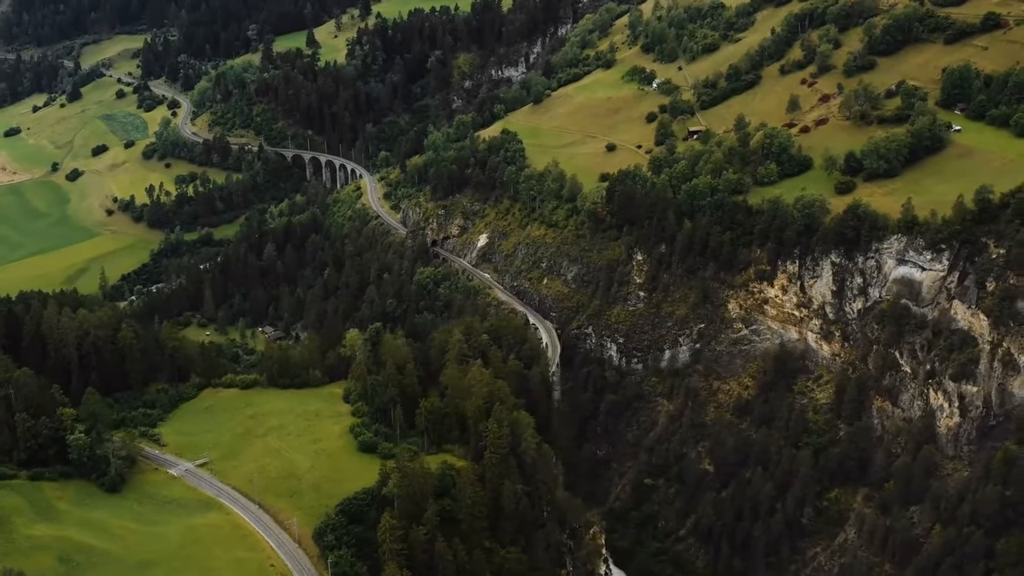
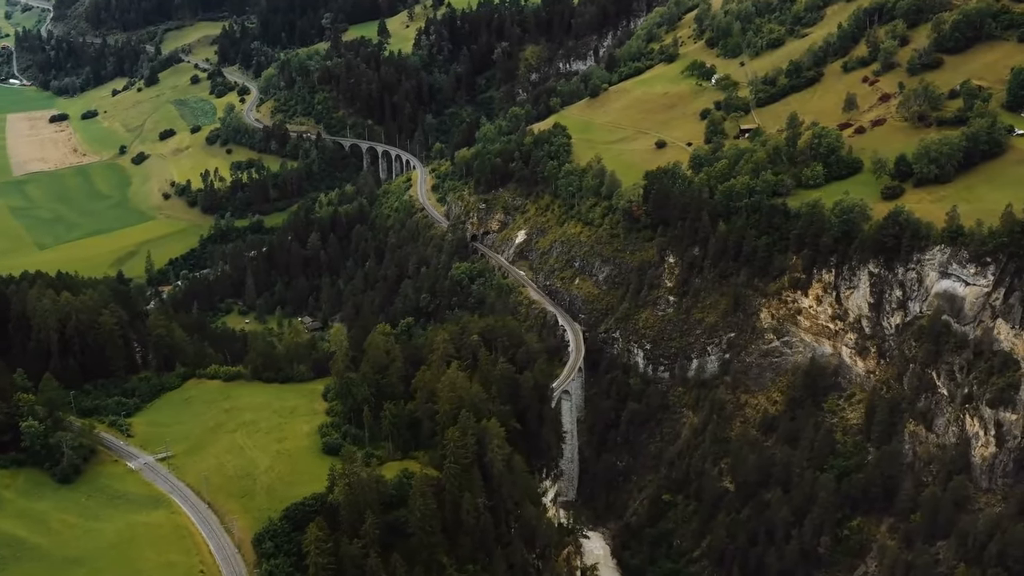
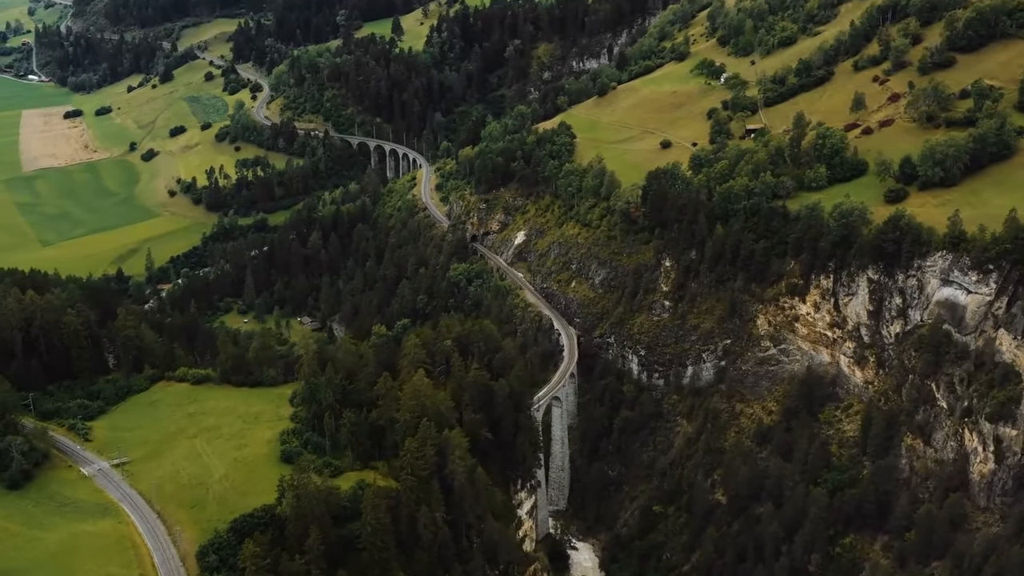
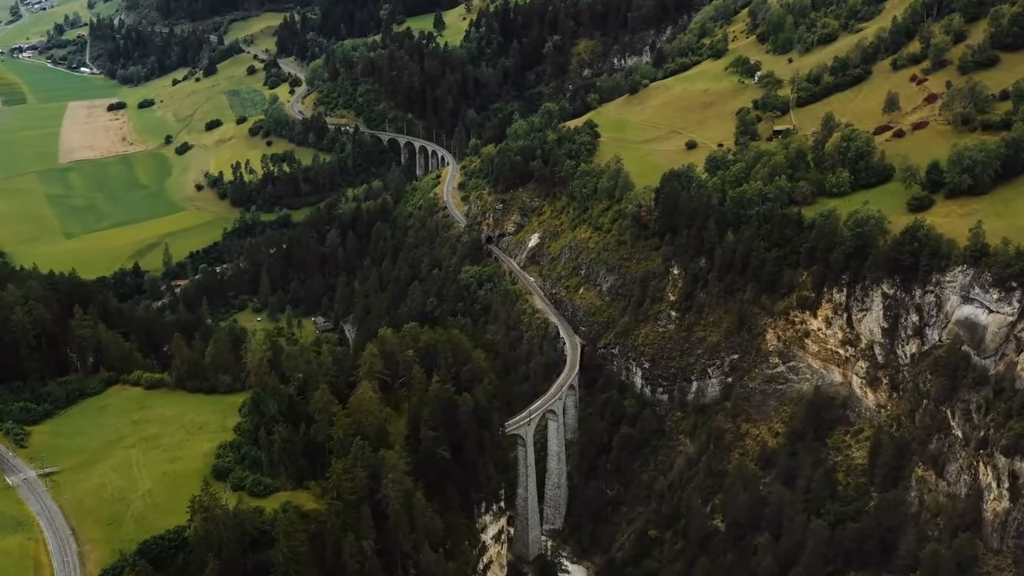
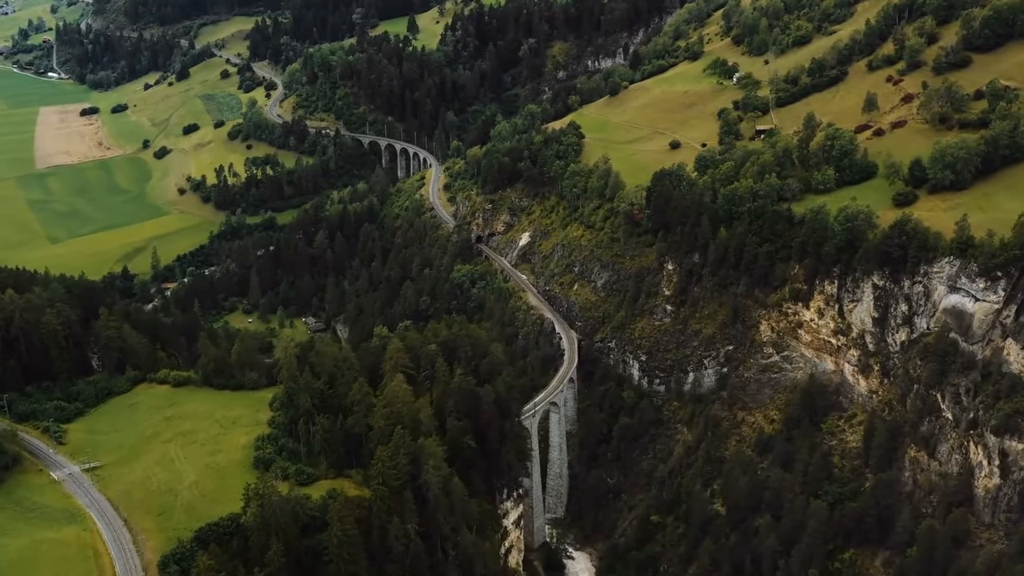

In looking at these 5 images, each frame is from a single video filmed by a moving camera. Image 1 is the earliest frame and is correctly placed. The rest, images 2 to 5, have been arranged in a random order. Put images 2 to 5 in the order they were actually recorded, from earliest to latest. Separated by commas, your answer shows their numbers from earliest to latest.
2, 3, 5, 4
